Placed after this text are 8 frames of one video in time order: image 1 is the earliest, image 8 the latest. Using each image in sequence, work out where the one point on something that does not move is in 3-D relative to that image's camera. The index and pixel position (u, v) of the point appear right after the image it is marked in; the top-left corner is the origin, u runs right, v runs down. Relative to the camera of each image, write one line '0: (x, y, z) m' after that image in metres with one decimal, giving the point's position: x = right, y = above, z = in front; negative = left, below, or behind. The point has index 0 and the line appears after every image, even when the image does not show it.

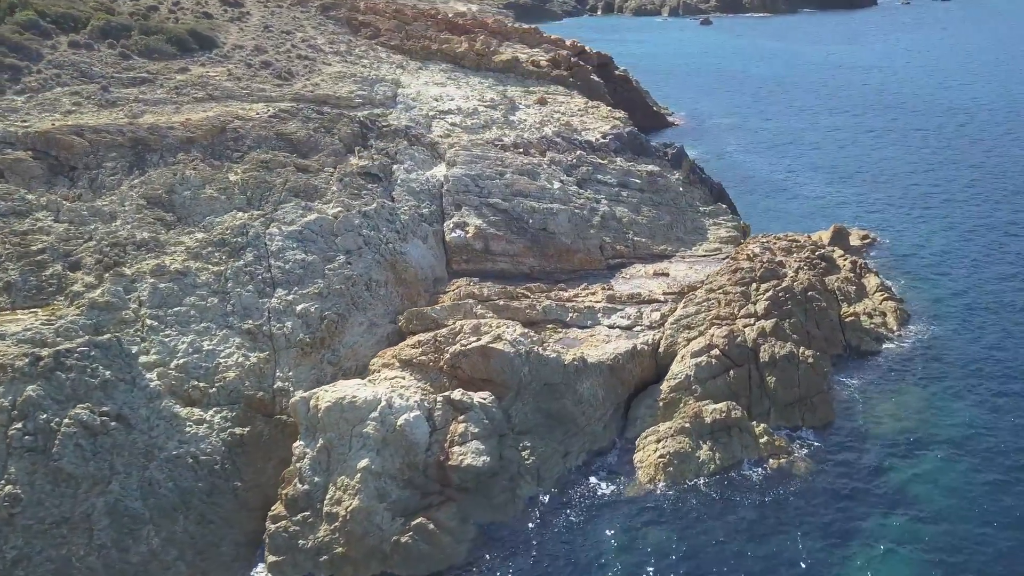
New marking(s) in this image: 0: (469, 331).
0: (-0.8, -0.8, +14.2) m
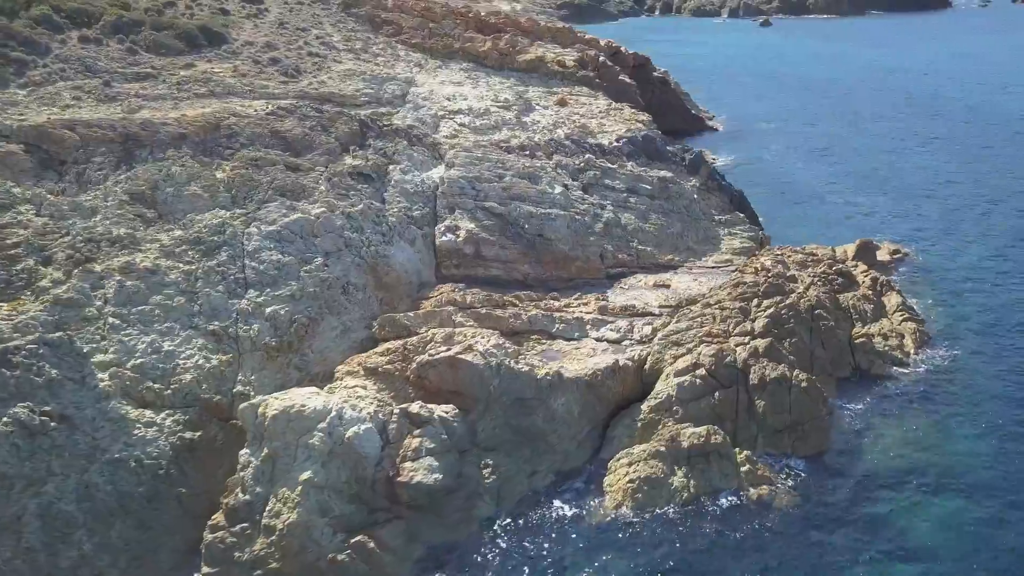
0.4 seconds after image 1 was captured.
0: (-1.2, -0.9, +13.7) m
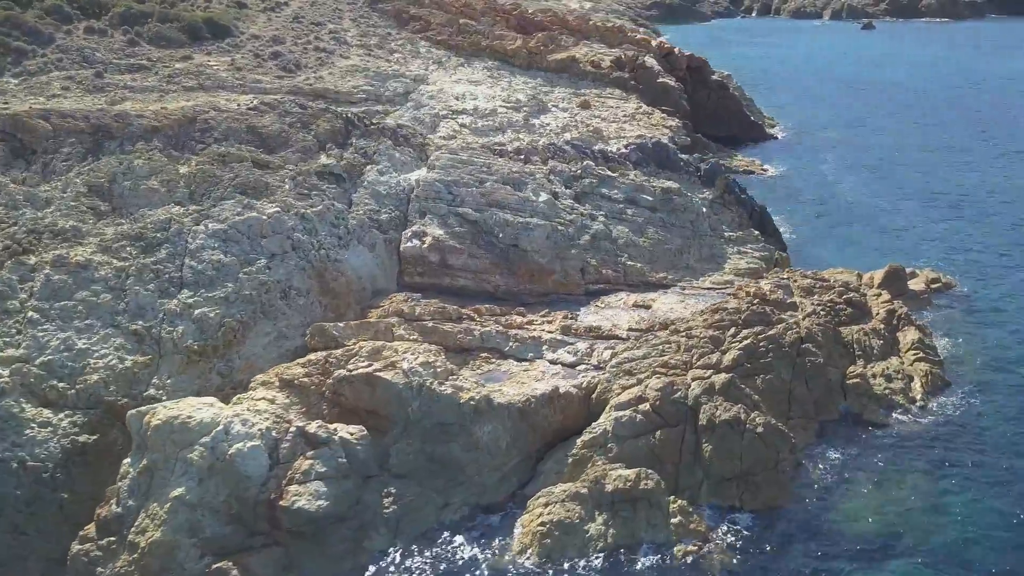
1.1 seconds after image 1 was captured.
0: (-2.3, -1.0, +12.9) m
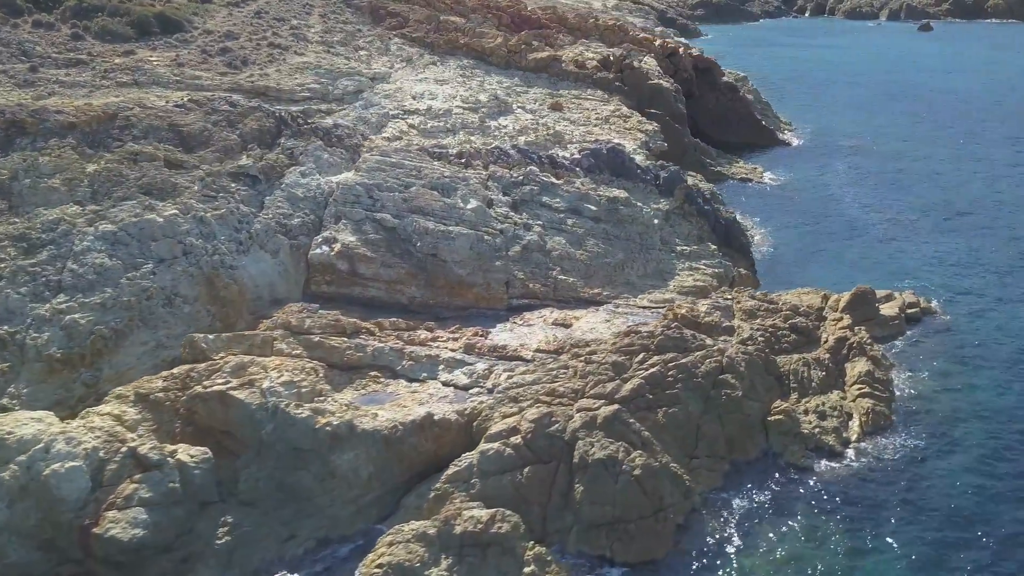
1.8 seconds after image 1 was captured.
0: (-4.2, -1.2, +12.1) m
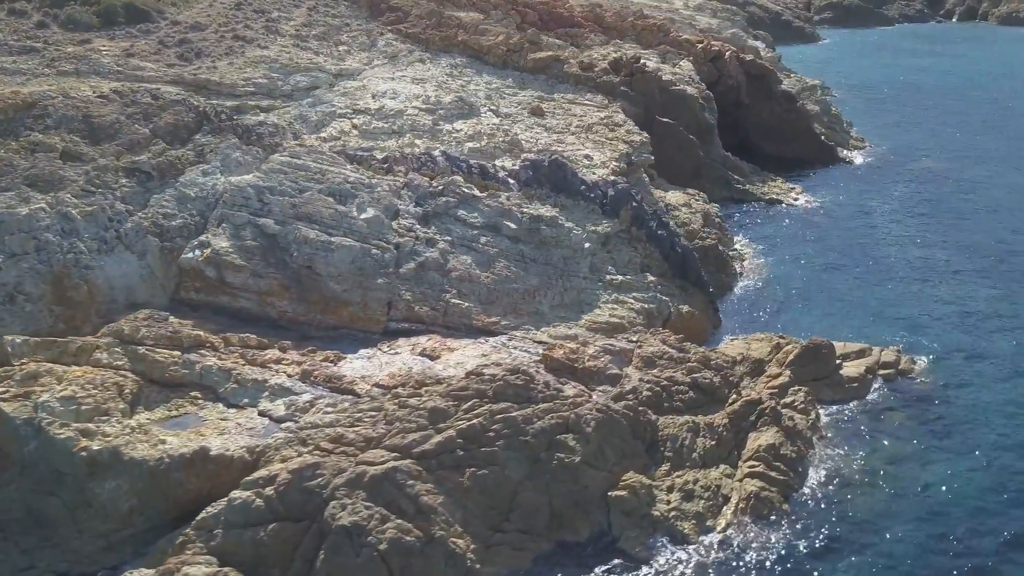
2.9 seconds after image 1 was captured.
0: (-6.9, -1.3, +11.4) m
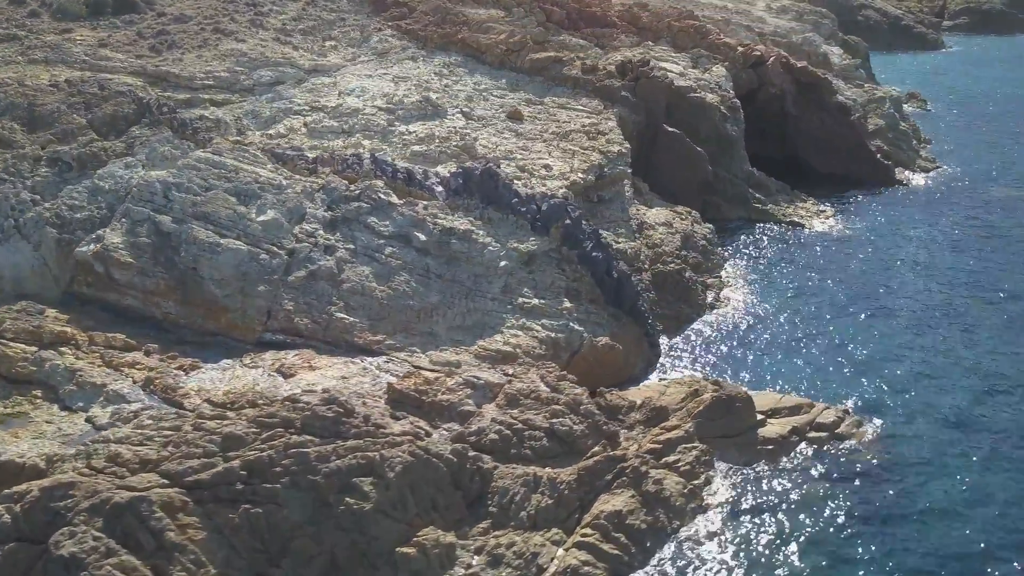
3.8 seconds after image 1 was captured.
0: (-9.2, -1.1, +11.4) m
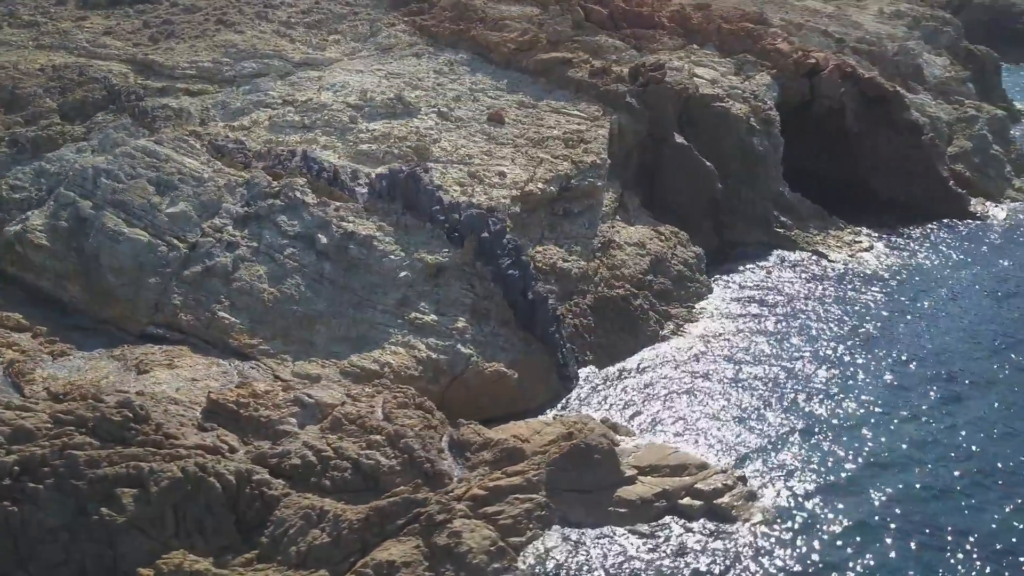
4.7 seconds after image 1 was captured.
0: (-11.4, -0.5, +12.3) m
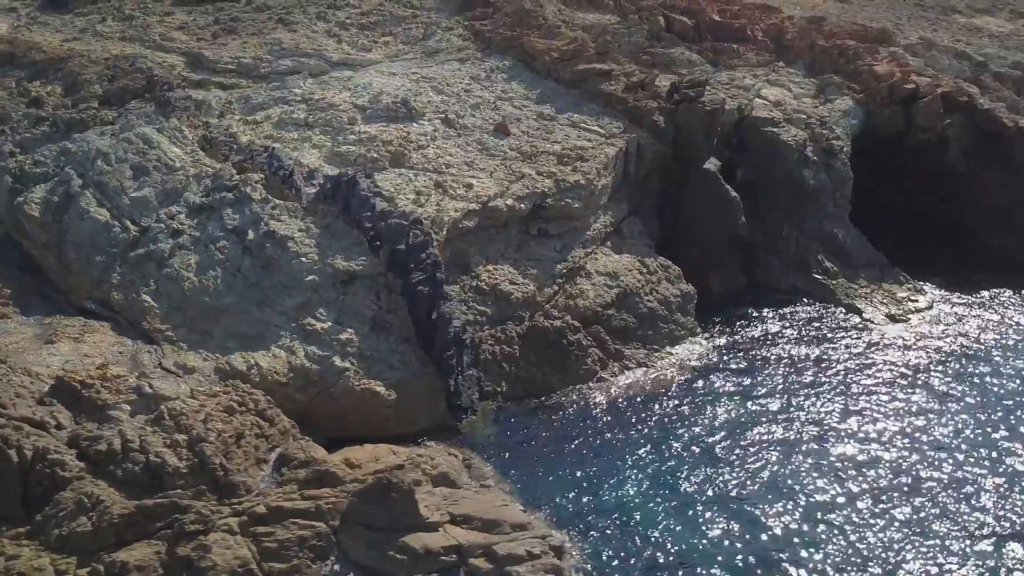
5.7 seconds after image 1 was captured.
0: (-12.9, +0.6, +14.7) m
